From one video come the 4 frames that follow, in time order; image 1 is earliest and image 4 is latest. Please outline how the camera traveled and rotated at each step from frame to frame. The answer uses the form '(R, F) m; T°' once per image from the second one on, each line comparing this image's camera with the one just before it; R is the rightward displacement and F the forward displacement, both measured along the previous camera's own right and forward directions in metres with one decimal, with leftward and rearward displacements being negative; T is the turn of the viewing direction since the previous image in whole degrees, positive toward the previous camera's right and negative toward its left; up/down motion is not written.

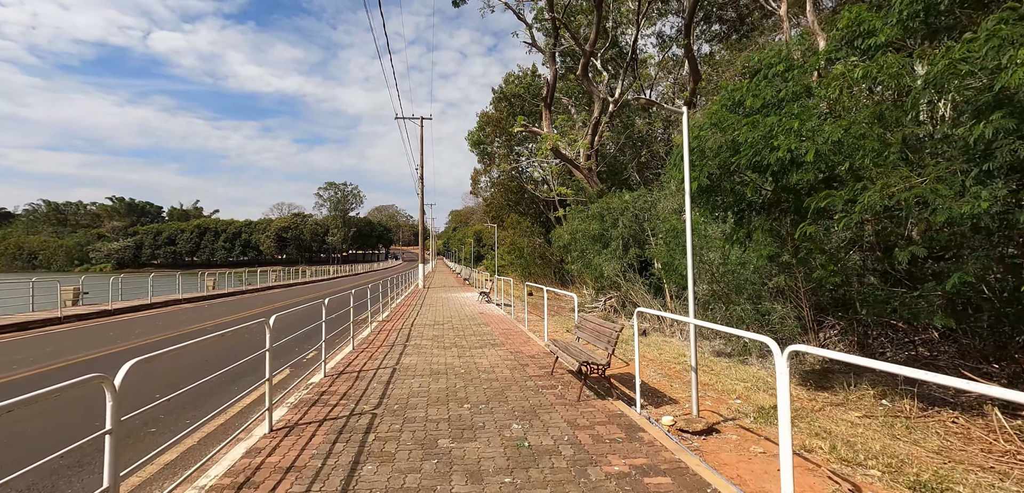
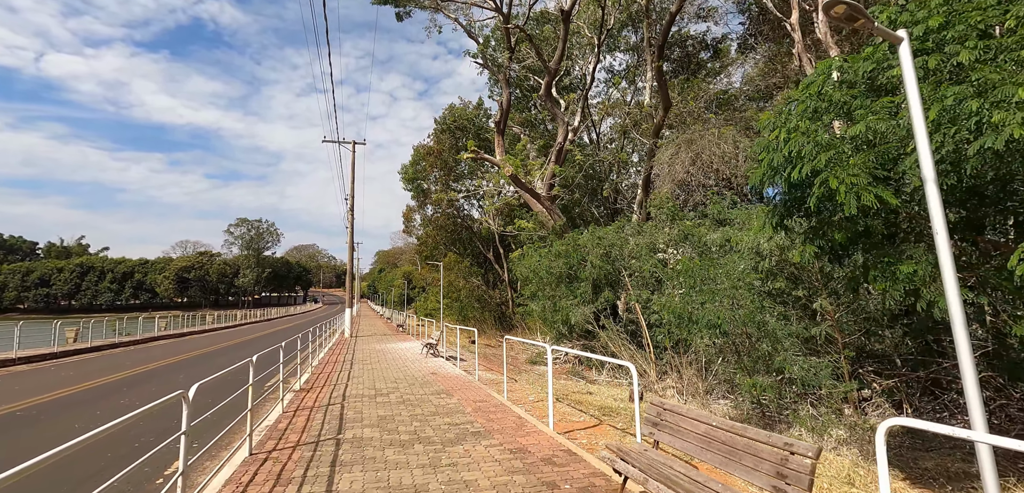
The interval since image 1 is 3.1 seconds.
(-0.7, +2.2) m; +9°
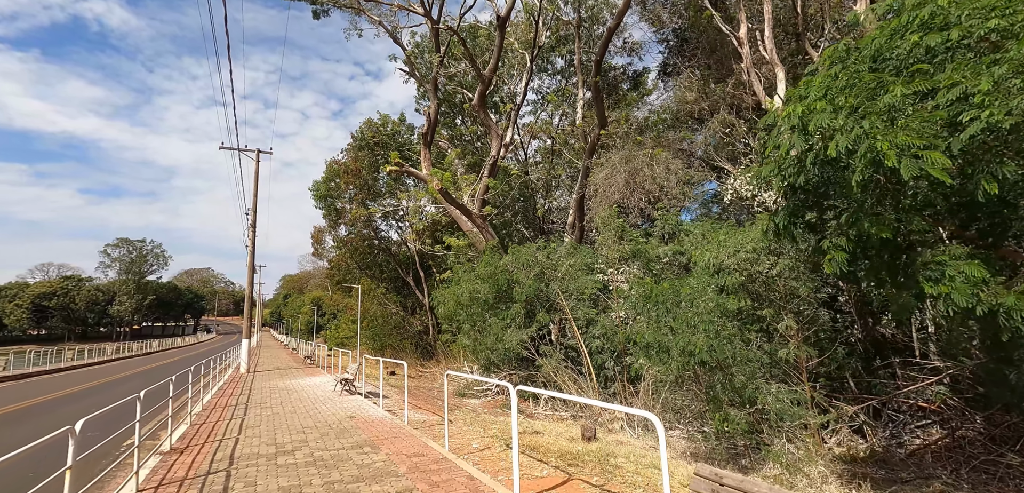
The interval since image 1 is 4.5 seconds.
(-0.3, +1.1) m; +10°
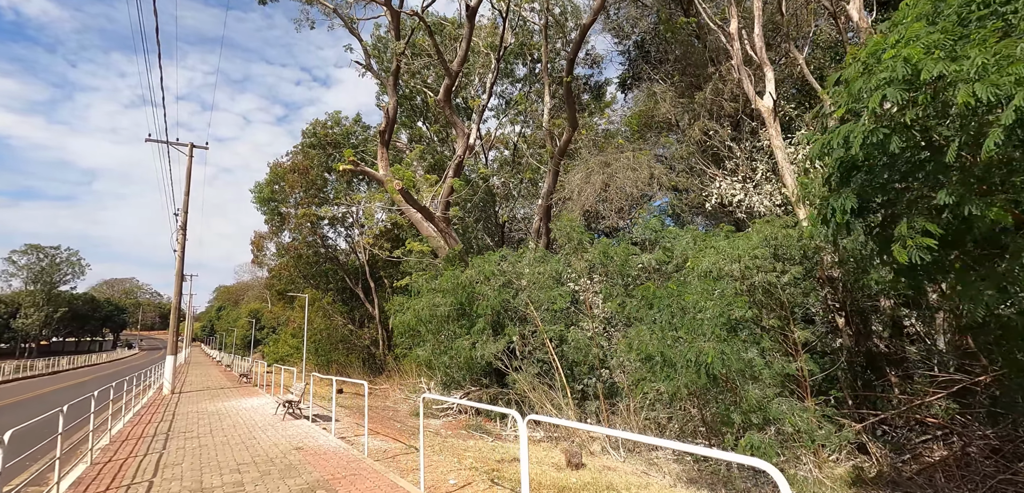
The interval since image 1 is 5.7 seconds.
(-0.4, +0.8) m; +6°
